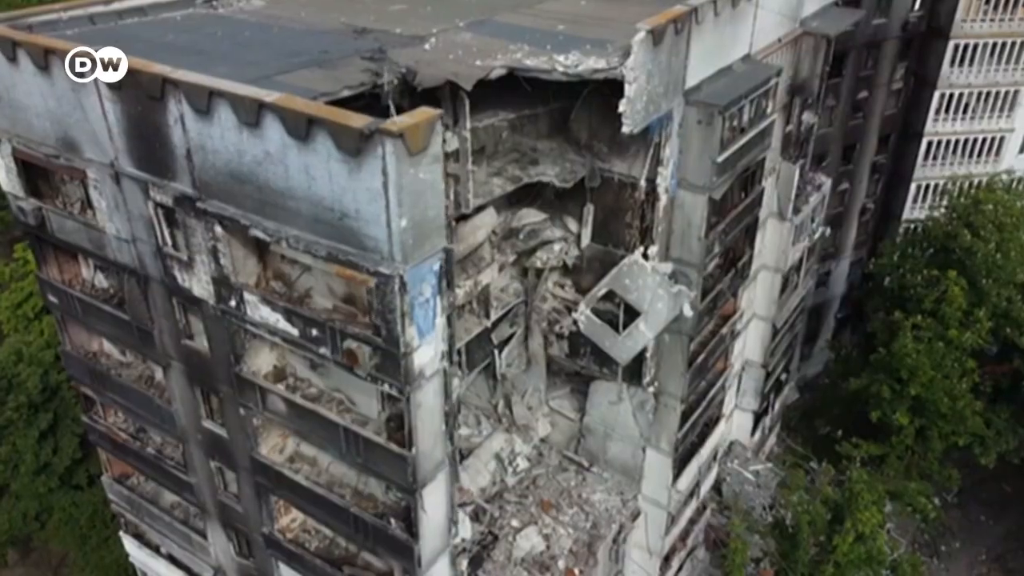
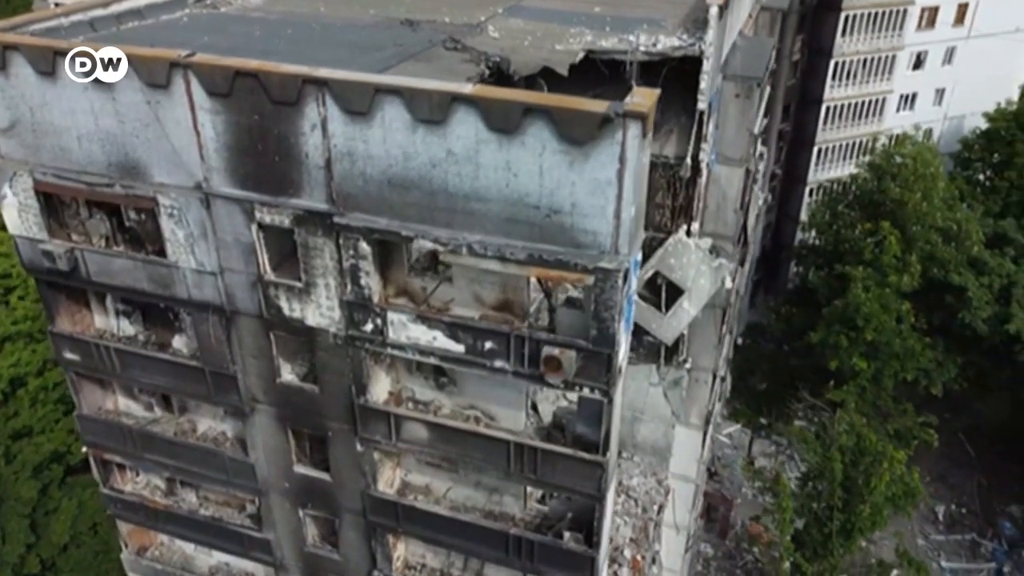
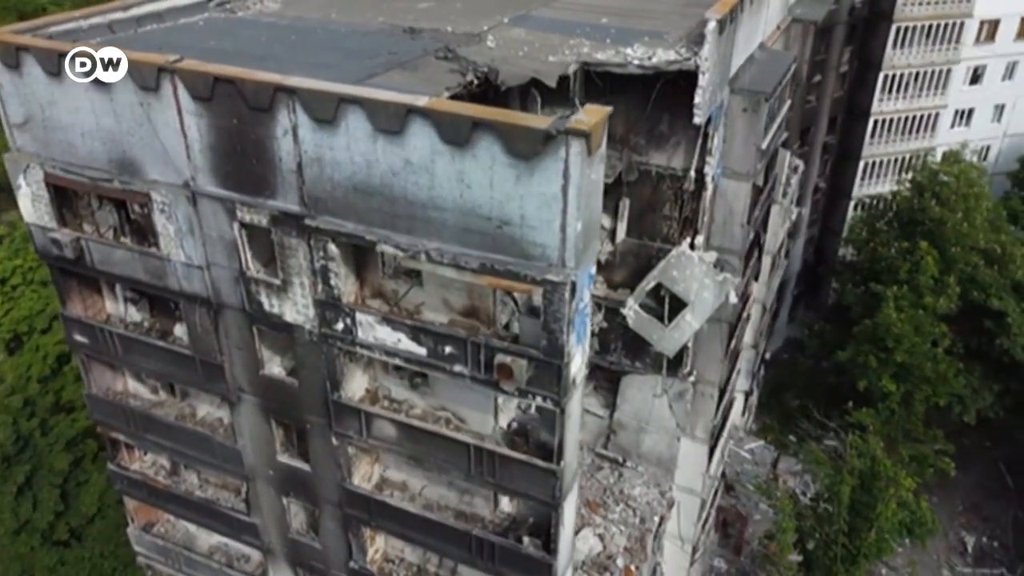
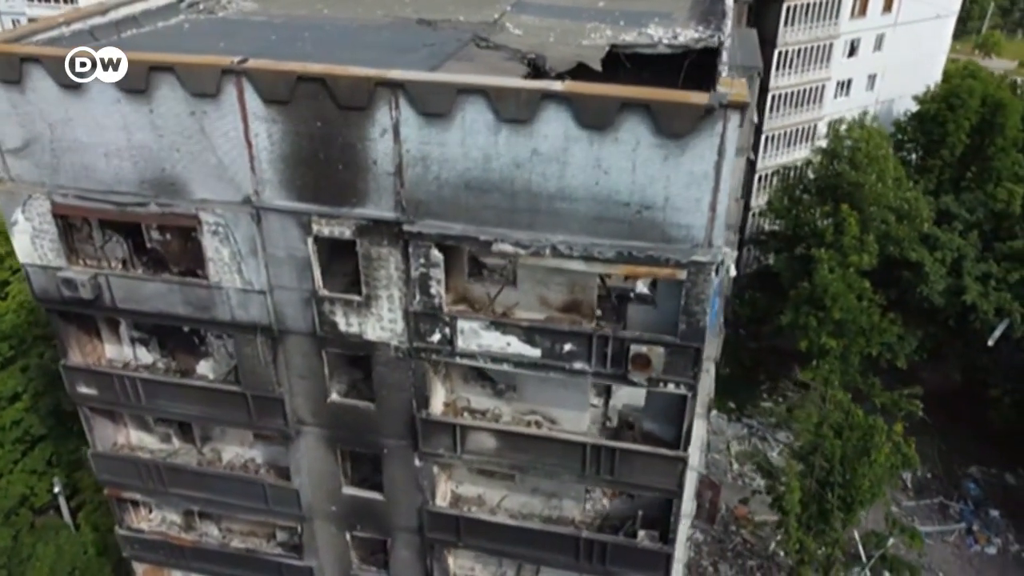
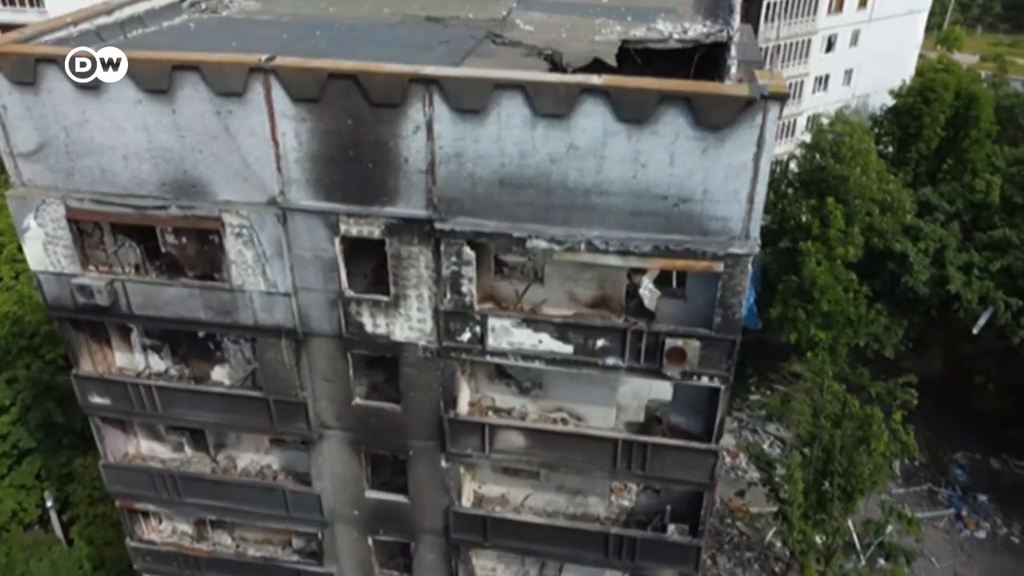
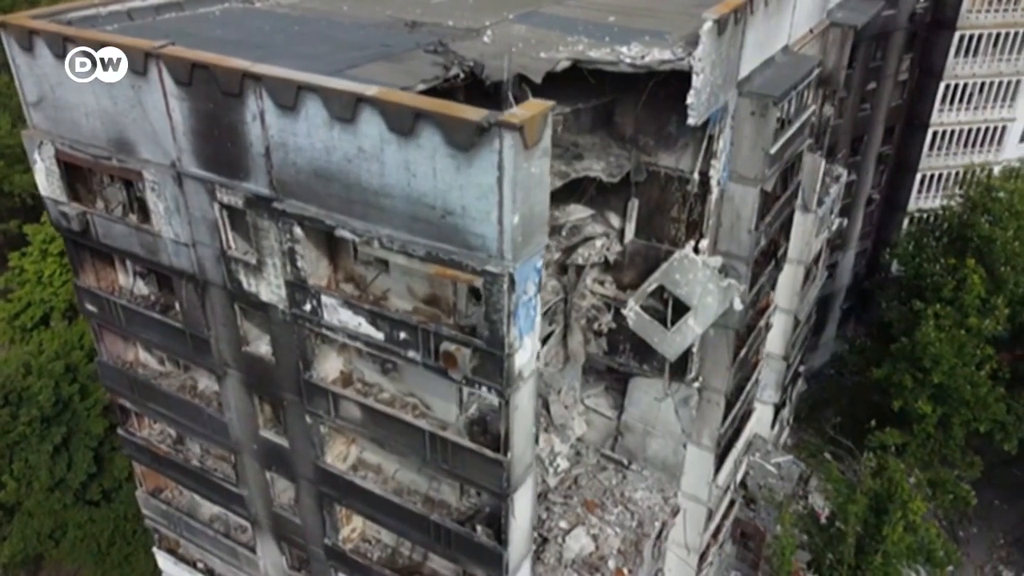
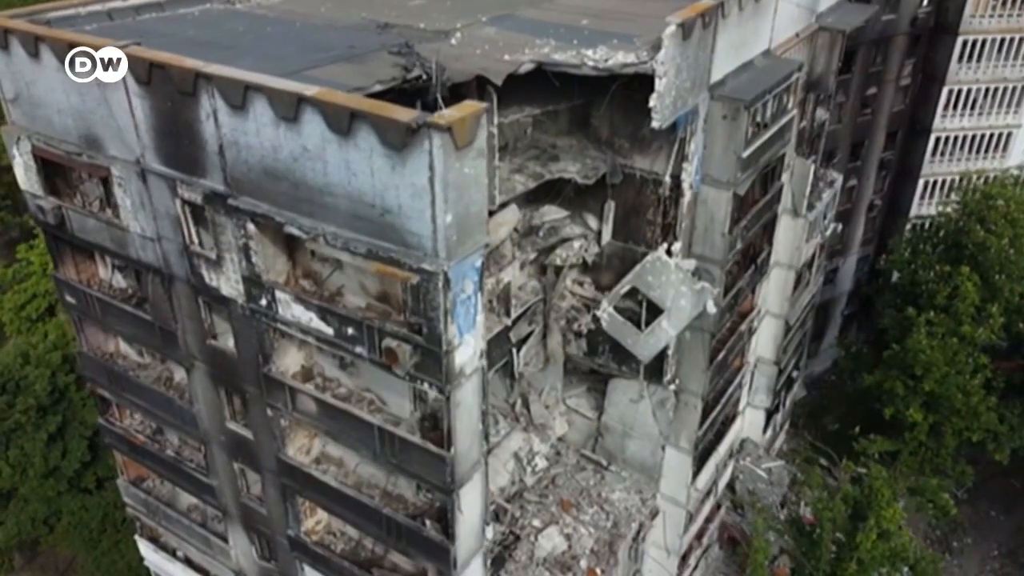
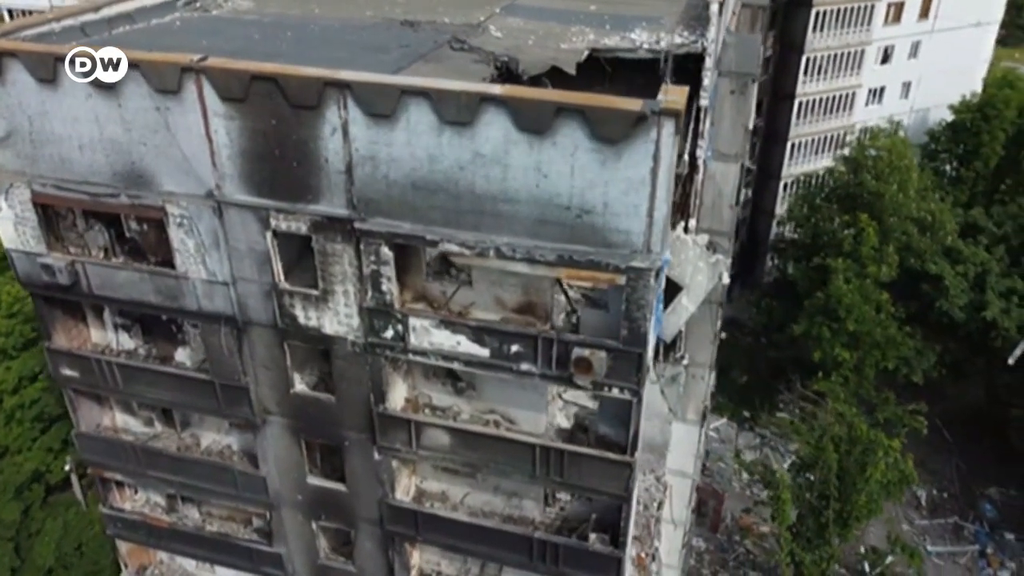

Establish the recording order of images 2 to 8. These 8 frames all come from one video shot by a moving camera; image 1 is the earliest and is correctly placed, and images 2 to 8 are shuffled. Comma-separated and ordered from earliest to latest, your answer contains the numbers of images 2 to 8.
7, 6, 3, 2, 8, 4, 5
